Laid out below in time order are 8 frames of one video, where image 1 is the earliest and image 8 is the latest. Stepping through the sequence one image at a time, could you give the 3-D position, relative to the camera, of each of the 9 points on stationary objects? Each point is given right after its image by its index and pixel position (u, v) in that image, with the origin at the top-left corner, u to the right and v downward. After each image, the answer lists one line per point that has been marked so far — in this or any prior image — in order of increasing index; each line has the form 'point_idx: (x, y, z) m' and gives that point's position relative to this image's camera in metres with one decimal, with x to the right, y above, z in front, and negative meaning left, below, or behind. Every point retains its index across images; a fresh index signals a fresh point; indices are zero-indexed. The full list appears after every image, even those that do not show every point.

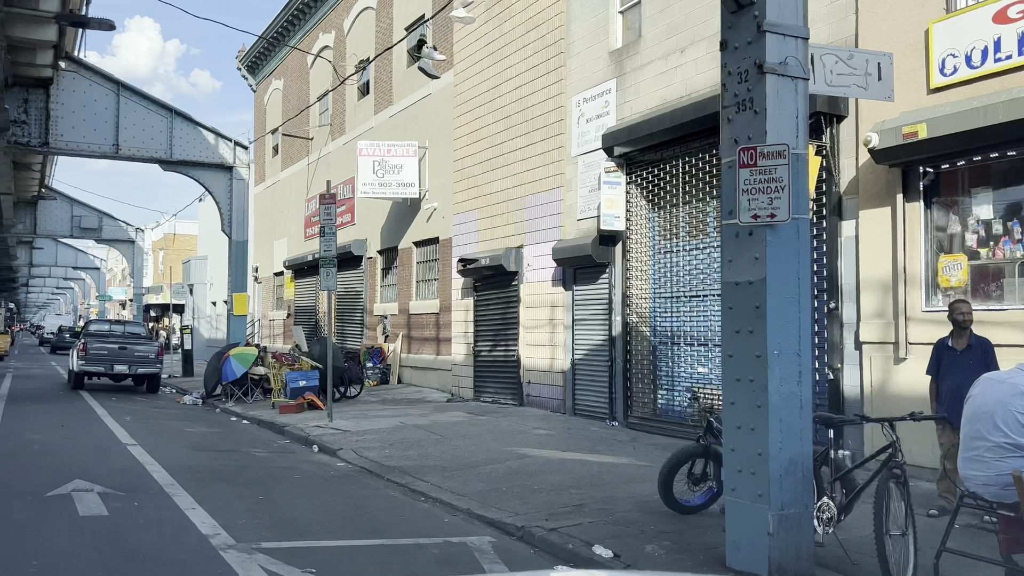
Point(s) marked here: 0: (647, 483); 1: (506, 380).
0: (+1.4, -2.0, +8.6) m
1: (-0.1, -1.7, +15.7) m
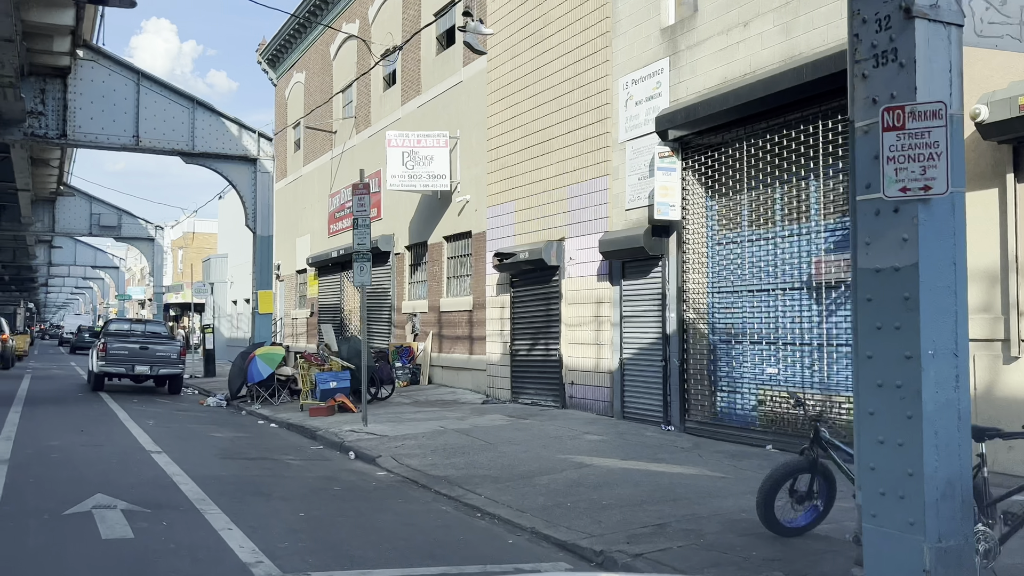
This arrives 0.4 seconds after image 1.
0: (+2.0, -1.9, +7.7) m
1: (+0.6, -1.7, +14.8) m
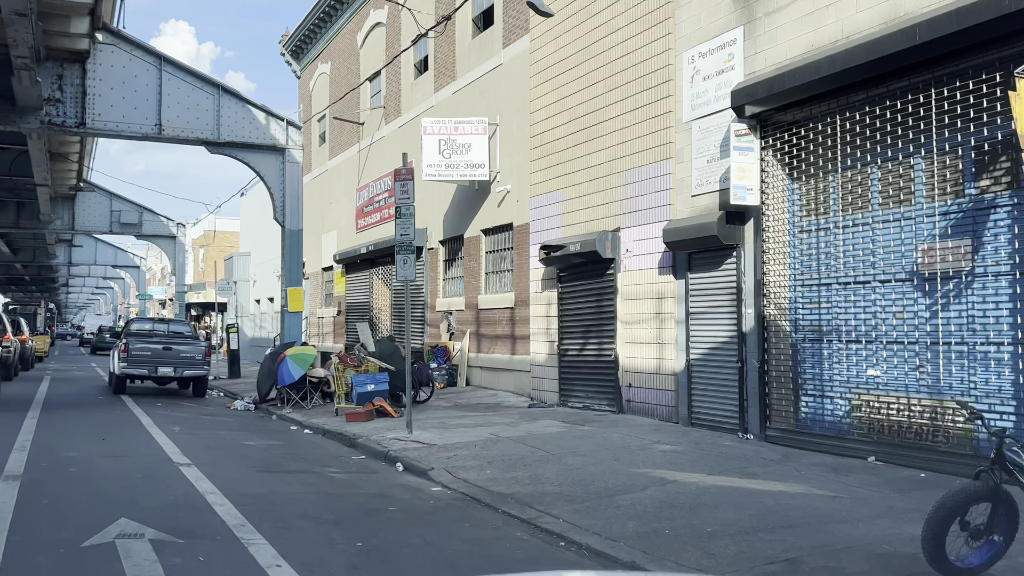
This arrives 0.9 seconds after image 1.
0: (+2.7, -1.8, +6.5) m
1: (+1.5, -1.6, +13.7) m
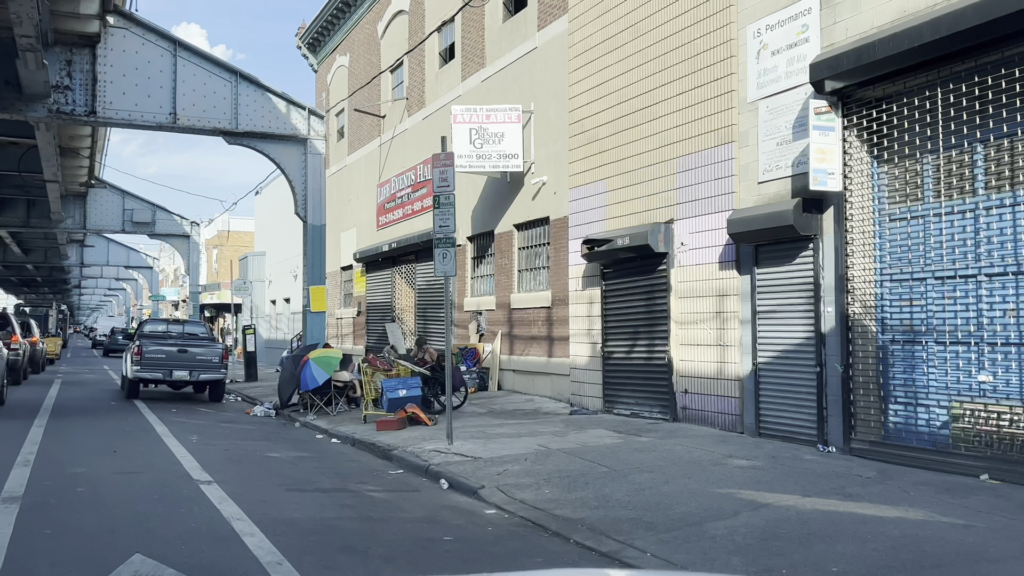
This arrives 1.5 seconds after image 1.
0: (+3.3, -1.8, +5.4) m
1: (+2.1, -1.5, +12.6) m
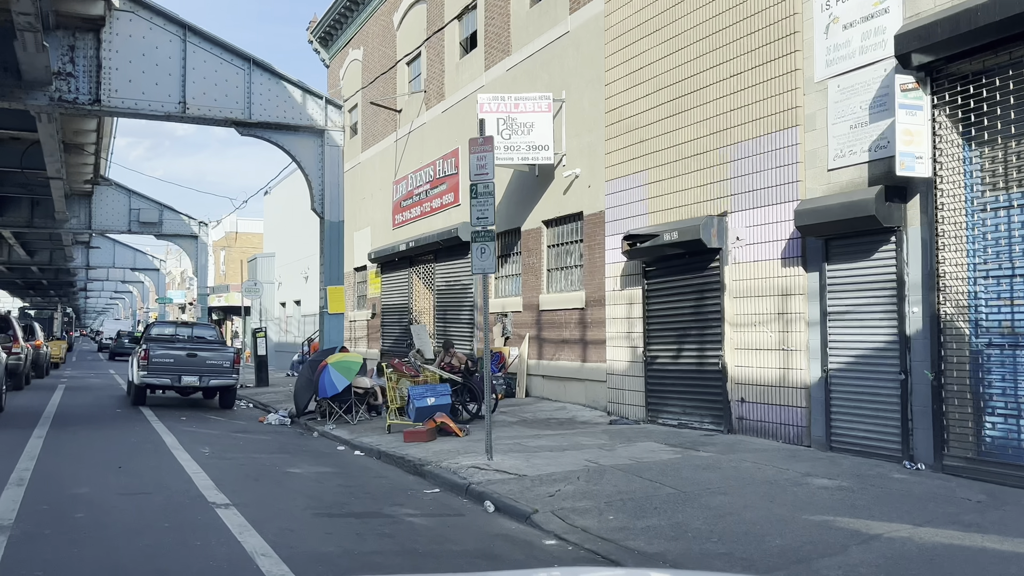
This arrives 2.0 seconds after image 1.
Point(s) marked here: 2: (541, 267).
0: (+3.7, -1.7, +4.4) m
1: (+2.6, -1.5, +11.6) m
2: (+0.6, +0.4, +16.1) m
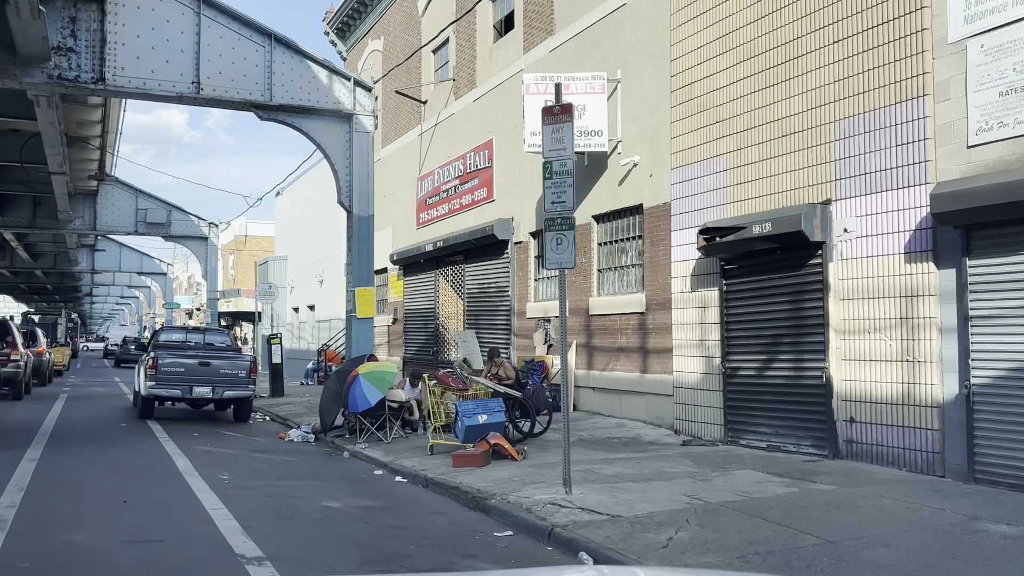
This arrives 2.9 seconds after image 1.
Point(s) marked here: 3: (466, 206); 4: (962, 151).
0: (+4.5, -1.7, +2.8) m
1: (+3.4, -1.5, +10.0) m
2: (+1.4, +0.4, +14.5) m
3: (-1.1, +1.9, +19.5) m
4: (+4.5, +1.4, +8.3) m
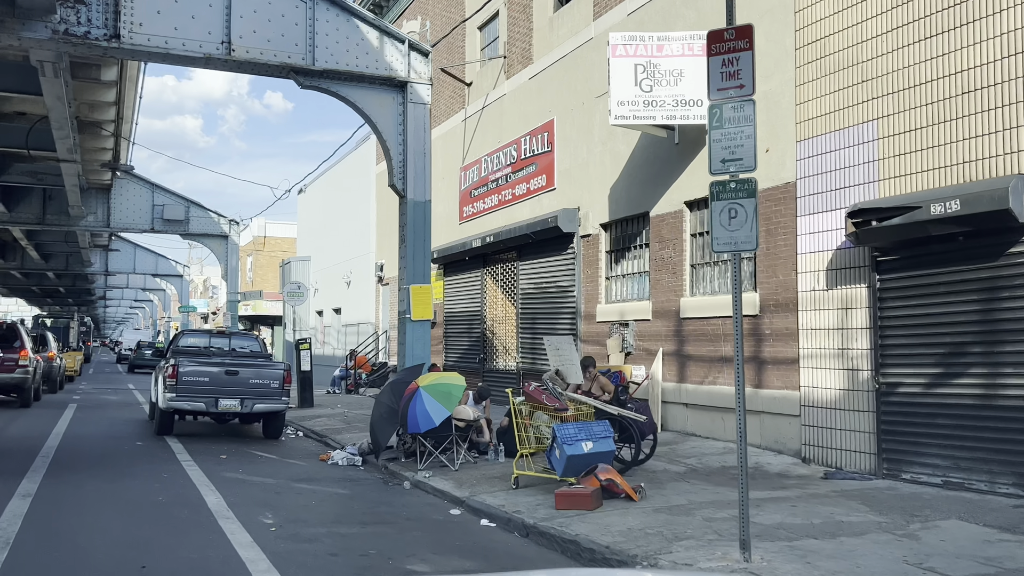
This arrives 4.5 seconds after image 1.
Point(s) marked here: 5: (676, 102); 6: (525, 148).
0: (+5.5, -1.6, +0.6) m
1: (+4.5, -1.5, +7.9) m
2: (+2.6, +0.4, +12.4) m
3: (+0.2, +1.9, +17.4) m
4: (+5.5, +1.4, +6.1) m
5: (+2.3, +2.6, +11.5) m
6: (+0.3, +2.9, +17.3) m
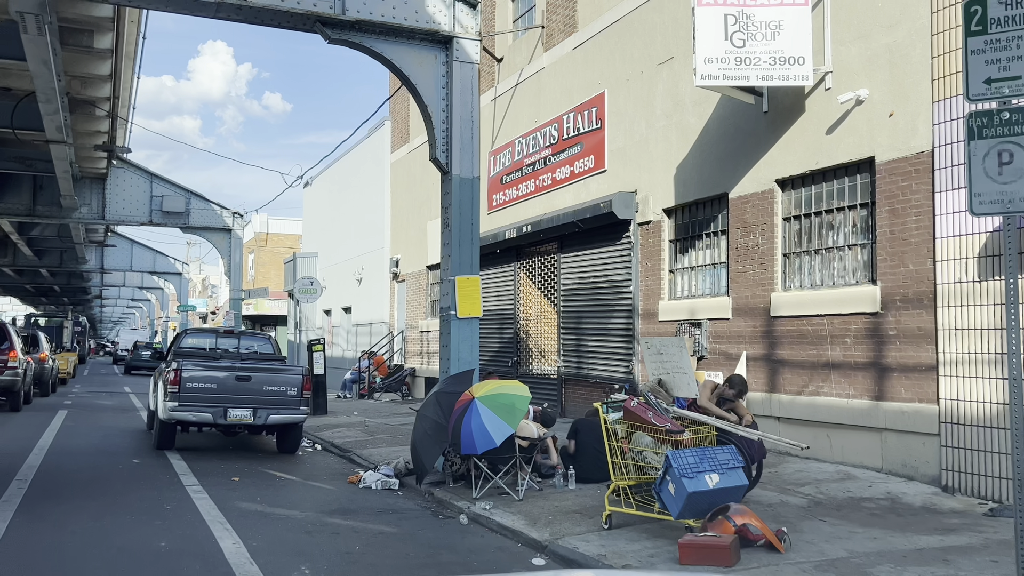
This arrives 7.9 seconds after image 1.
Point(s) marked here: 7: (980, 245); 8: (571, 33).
0: (+6.3, -1.5, -1.2) m
1: (+5.3, -1.4, +6.0) m
2: (+3.3, +0.5, +10.6) m
3: (+0.9, +2.0, +15.6) m
4: (+6.3, +1.5, +4.3) m
5: (+3.1, +2.6, +9.7) m
6: (+1.1, +3.0, +15.5) m
7: (+4.5, +0.4, +8.0) m
8: (+1.1, +4.7, +15.5) m
